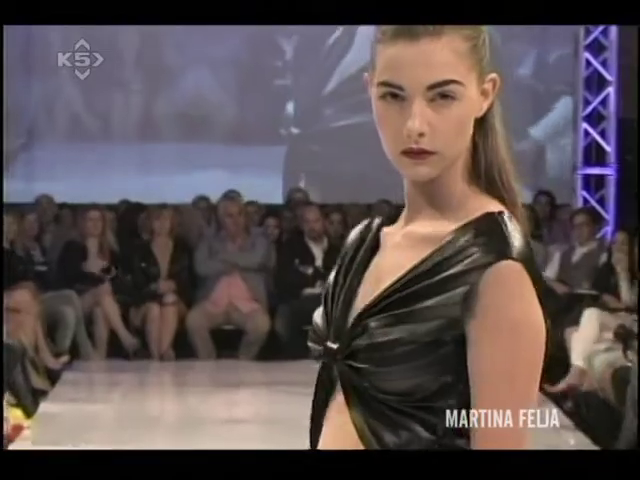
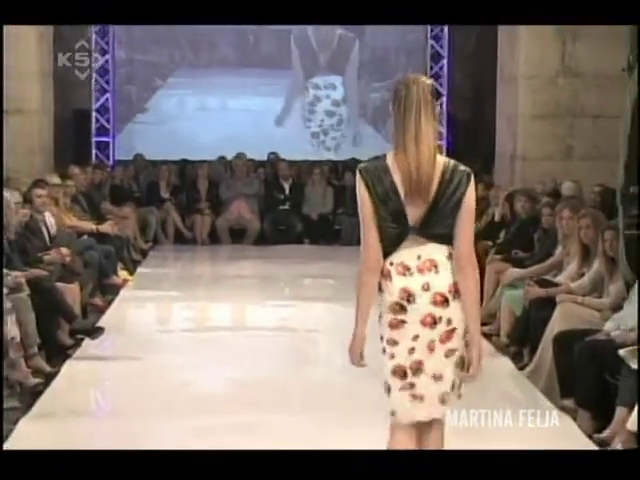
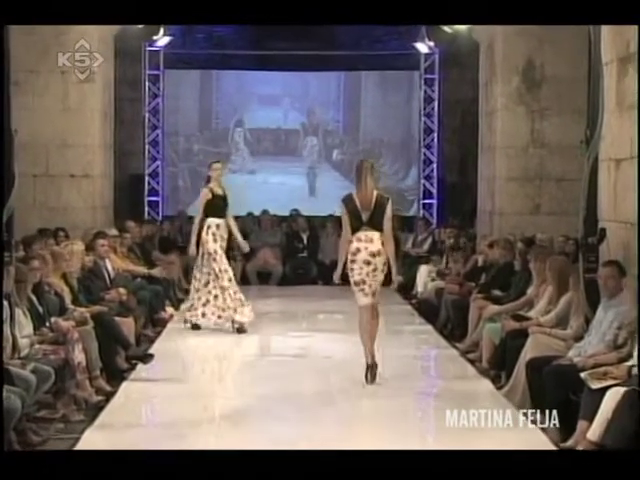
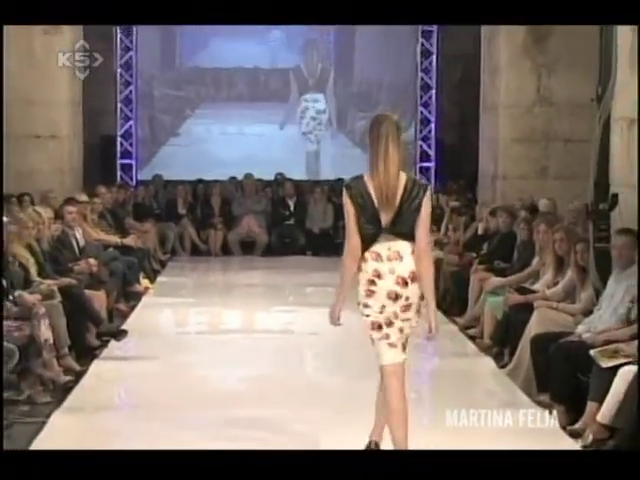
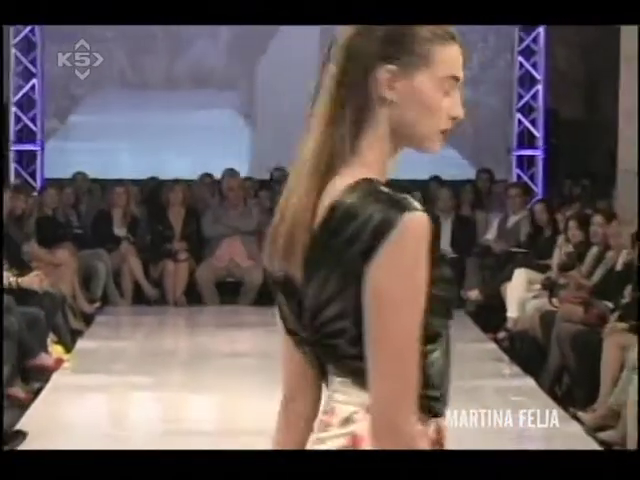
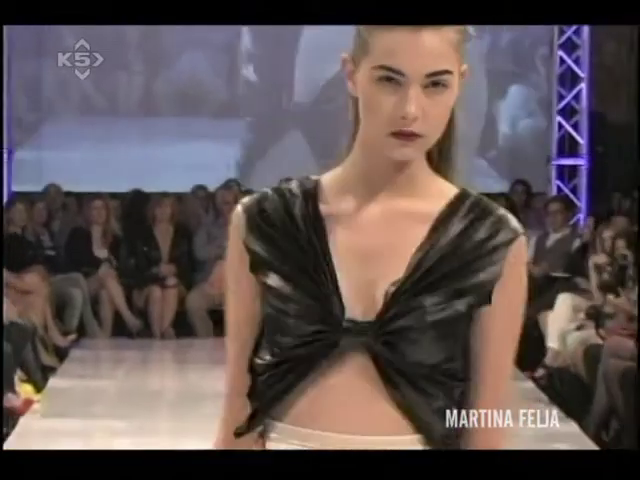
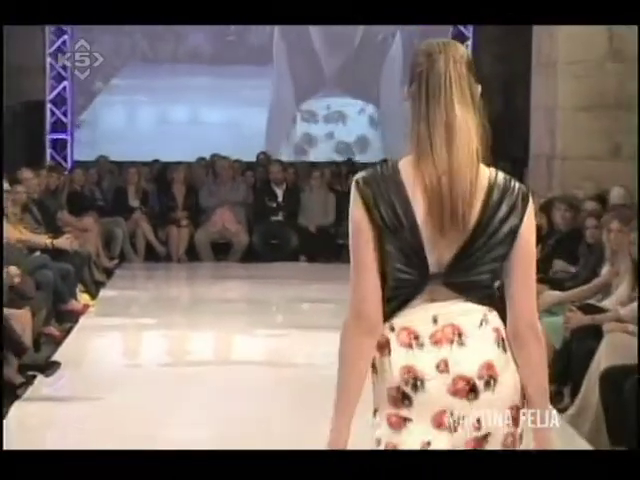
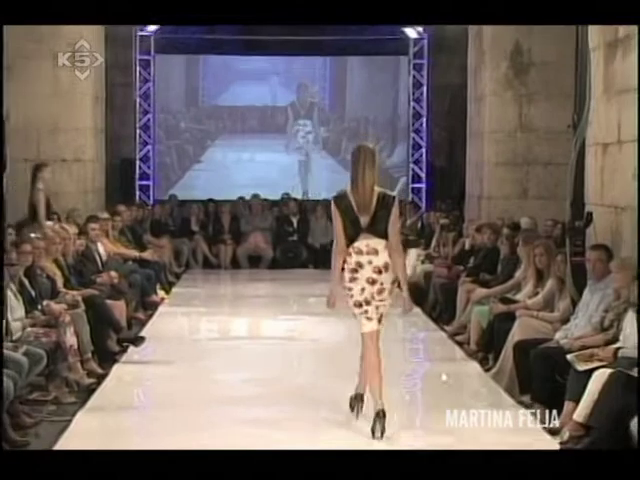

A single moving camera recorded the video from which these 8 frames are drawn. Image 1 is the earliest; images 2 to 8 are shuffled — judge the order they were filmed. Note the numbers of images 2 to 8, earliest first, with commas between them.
6, 5, 7, 2, 4, 8, 3
